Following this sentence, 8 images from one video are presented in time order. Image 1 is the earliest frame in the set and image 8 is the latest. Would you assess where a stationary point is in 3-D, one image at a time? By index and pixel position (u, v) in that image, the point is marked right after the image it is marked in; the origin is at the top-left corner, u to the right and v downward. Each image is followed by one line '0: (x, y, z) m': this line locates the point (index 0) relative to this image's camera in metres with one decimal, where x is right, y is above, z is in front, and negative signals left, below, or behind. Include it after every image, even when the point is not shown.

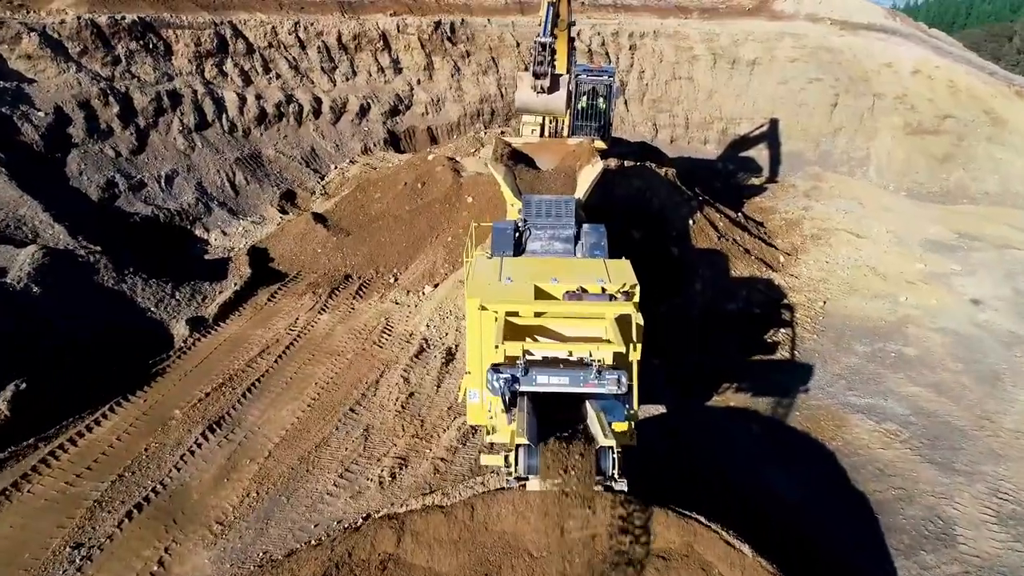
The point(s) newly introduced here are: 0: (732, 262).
0: (+3.6, +0.4, +11.7) m
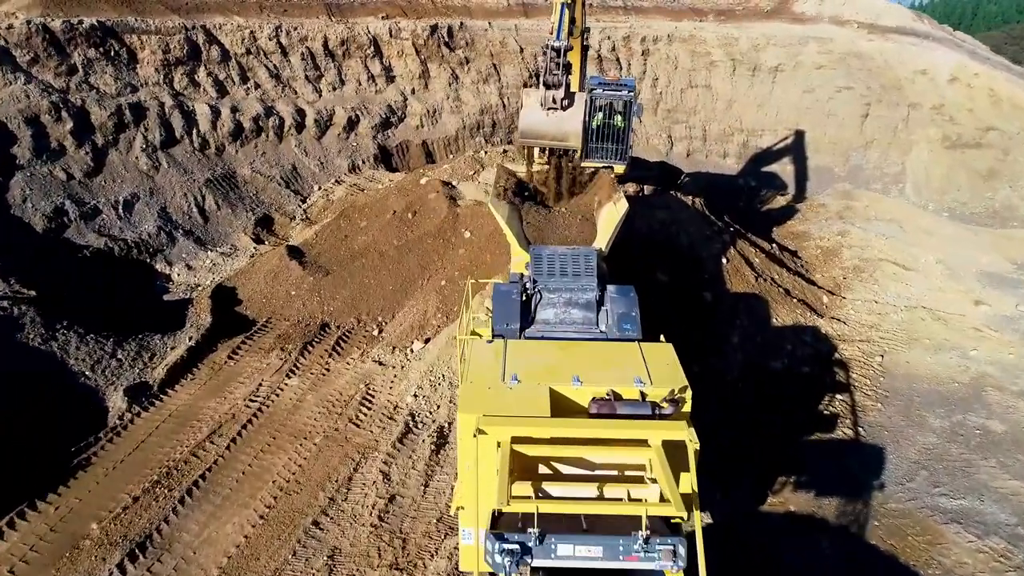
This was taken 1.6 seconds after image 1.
0: (+3.7, -0.3, +10.1) m
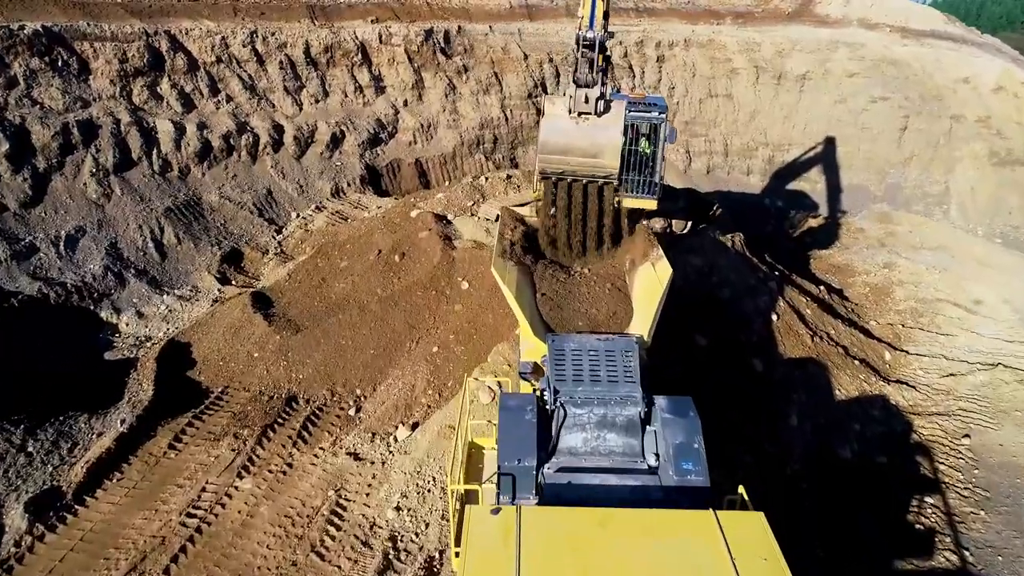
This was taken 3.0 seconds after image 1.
0: (+3.8, -1.0, +8.3) m
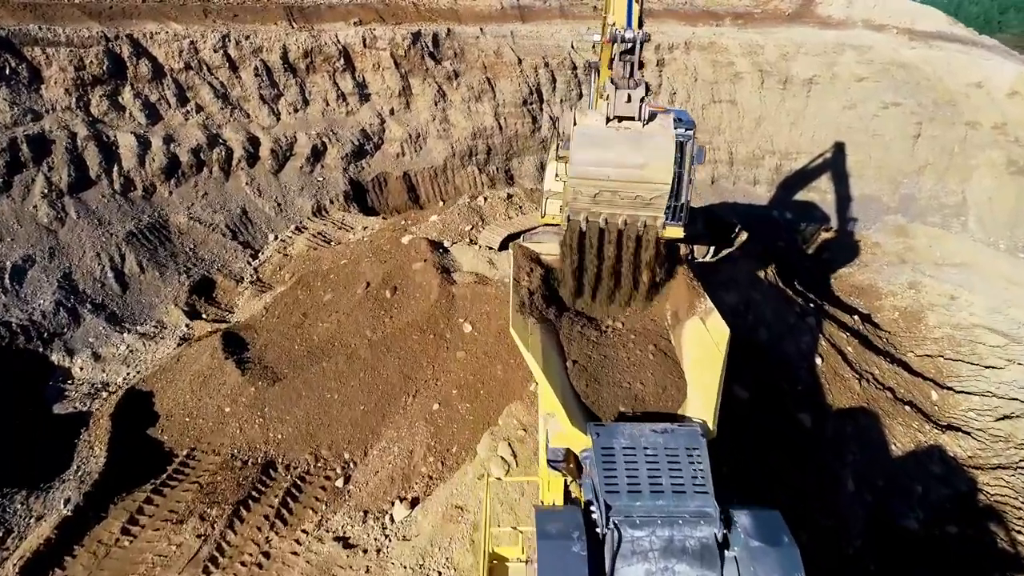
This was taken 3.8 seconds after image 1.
0: (+3.9, -1.4, +7.4) m
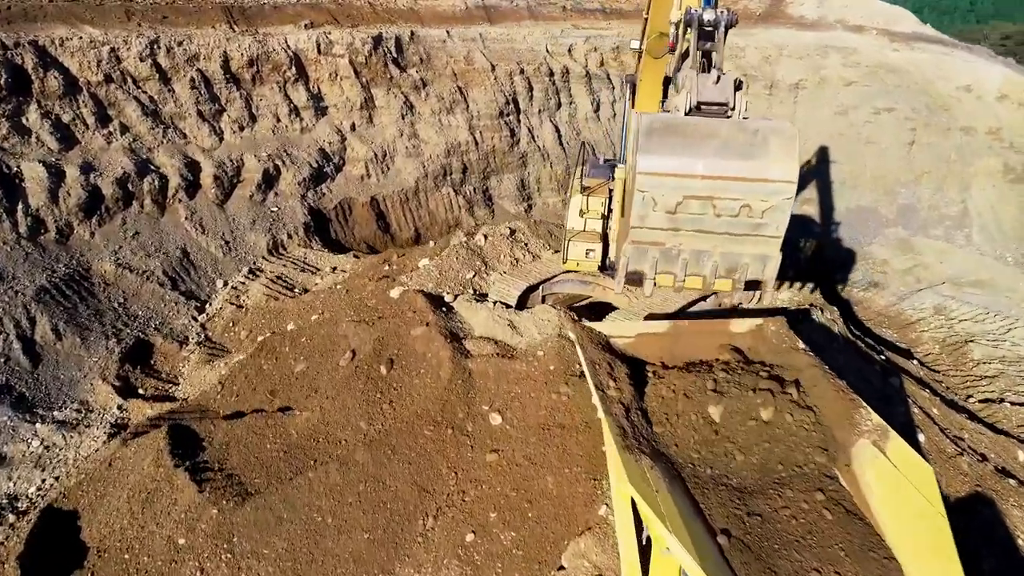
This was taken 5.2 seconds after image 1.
0: (+4.2, -1.9, +6.1) m
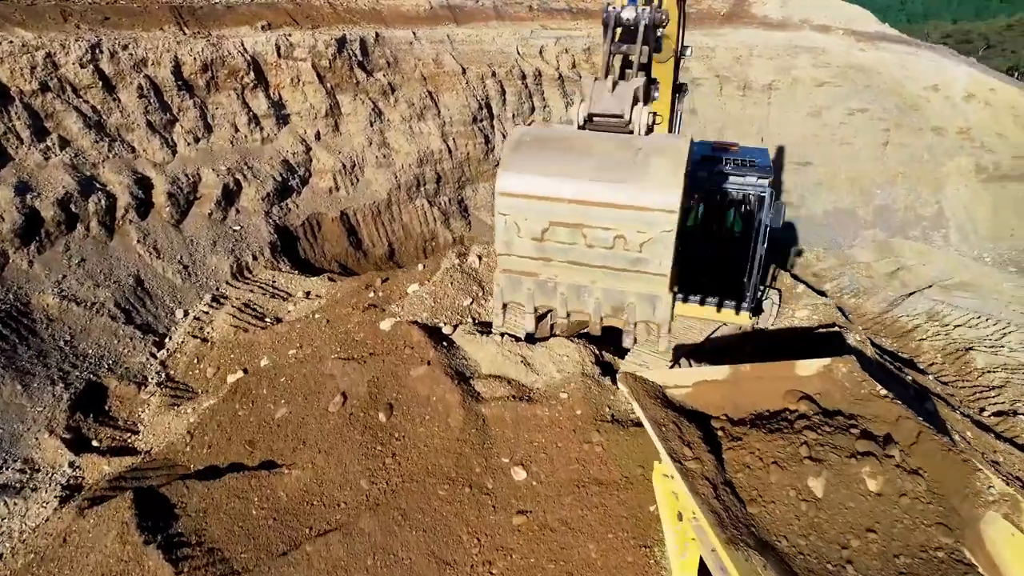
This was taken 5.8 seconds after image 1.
0: (+4.4, -2.1, +5.7) m
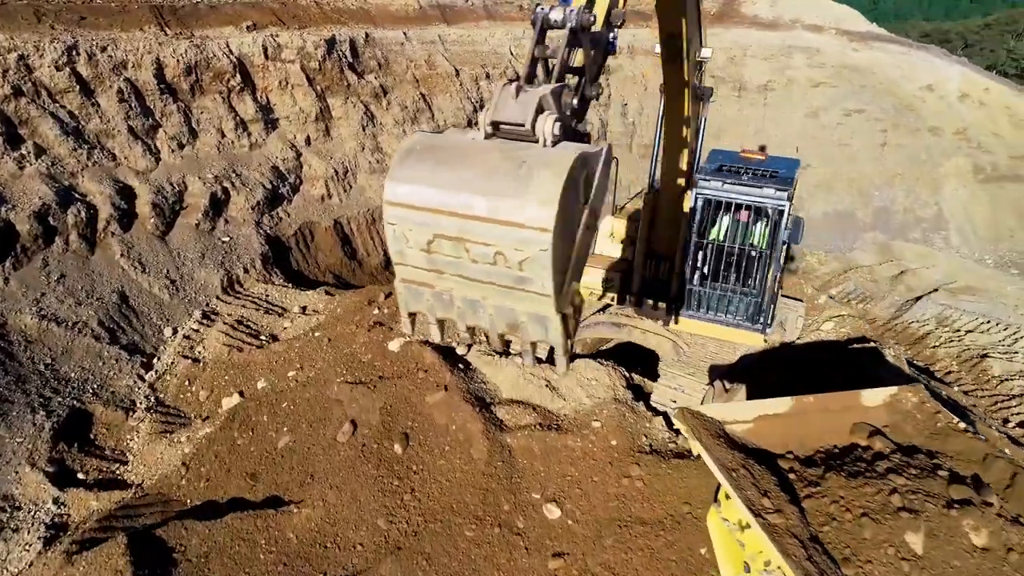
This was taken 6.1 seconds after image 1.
0: (+4.6, -2.2, +5.5) m
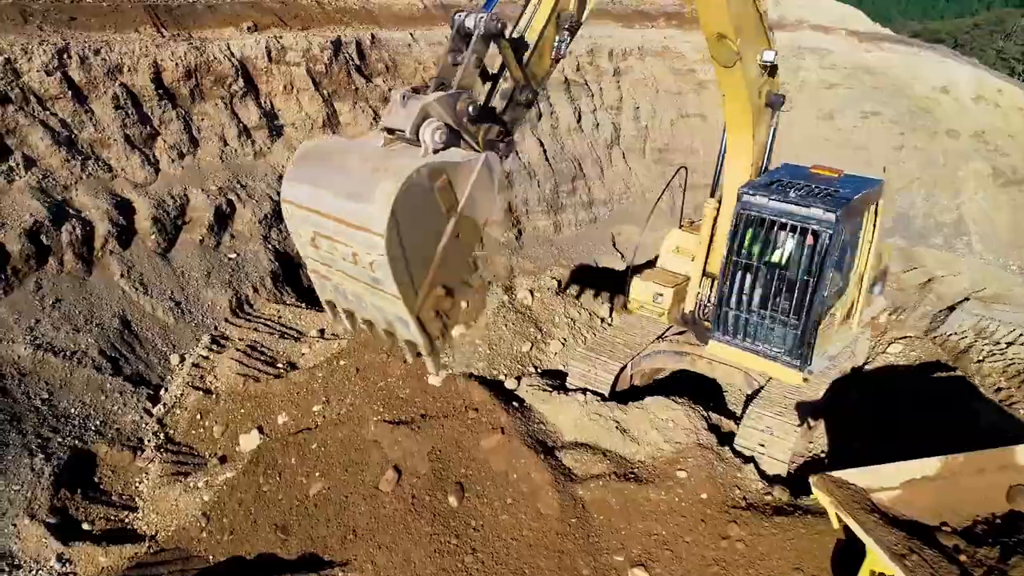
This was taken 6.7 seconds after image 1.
0: (+5.1, -2.4, +5.0) m
